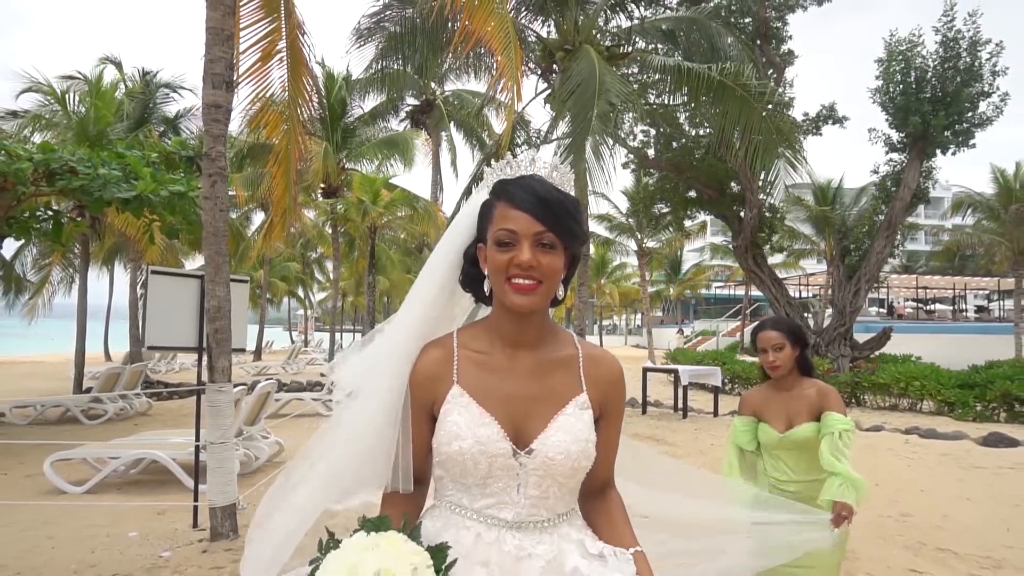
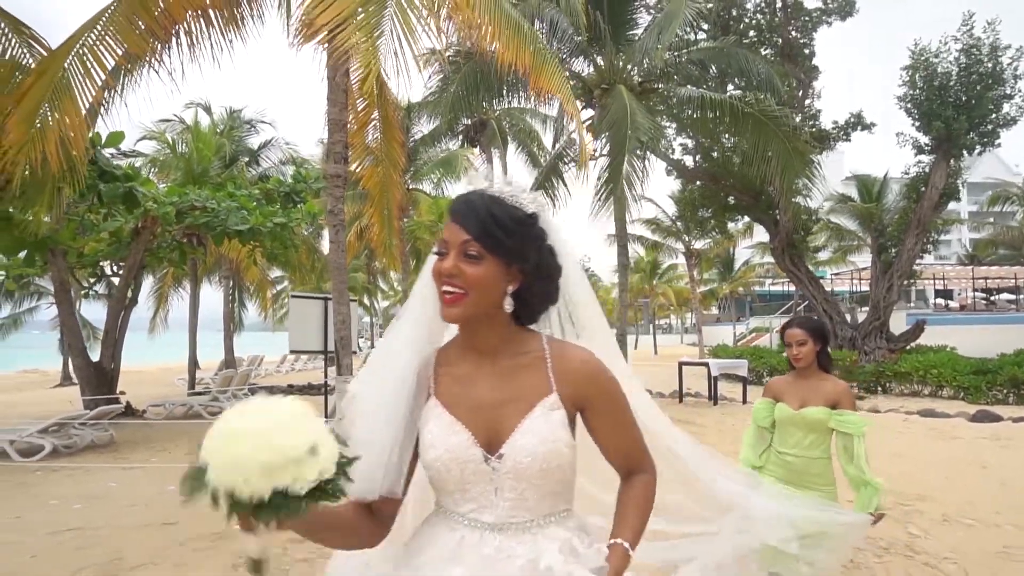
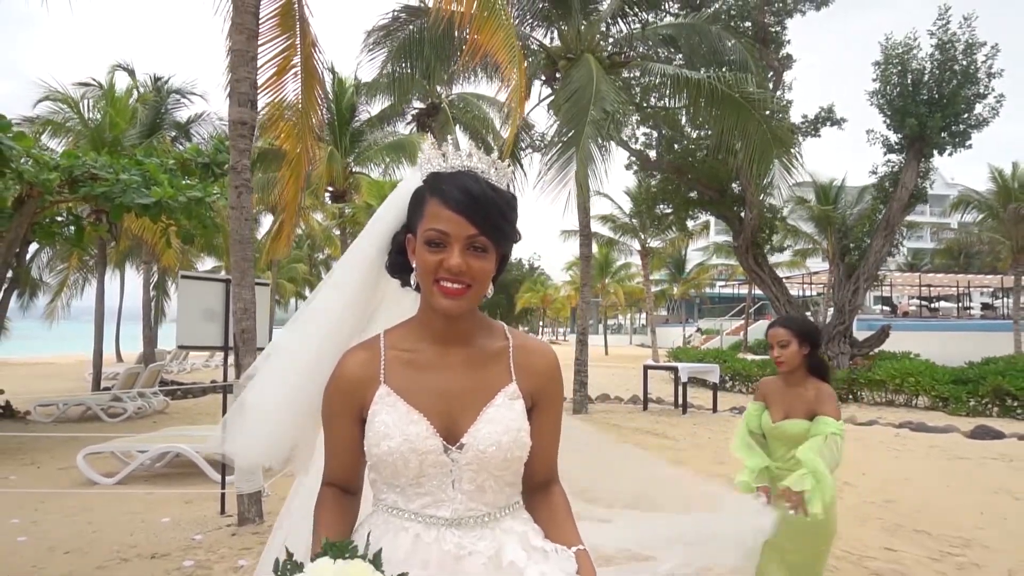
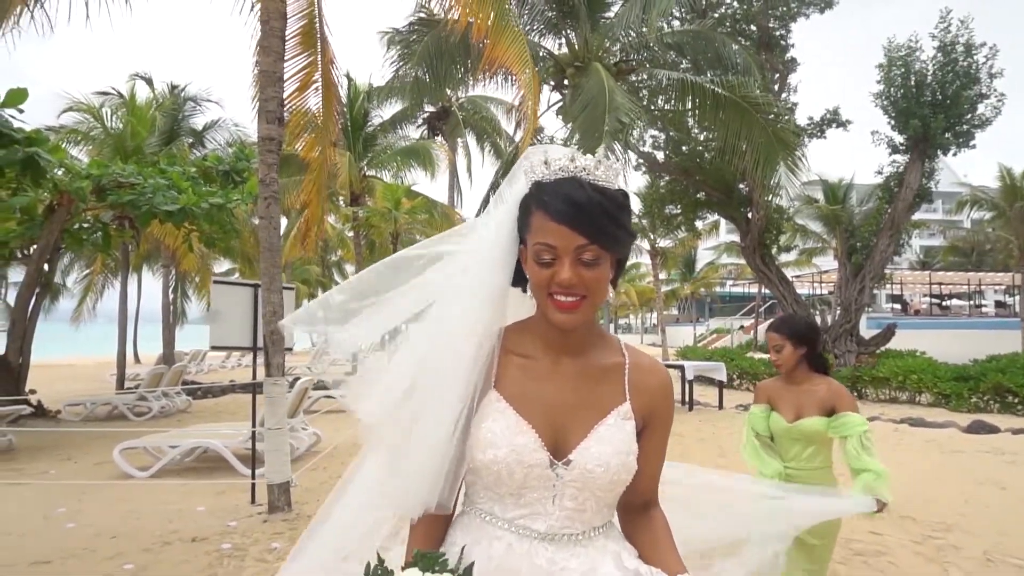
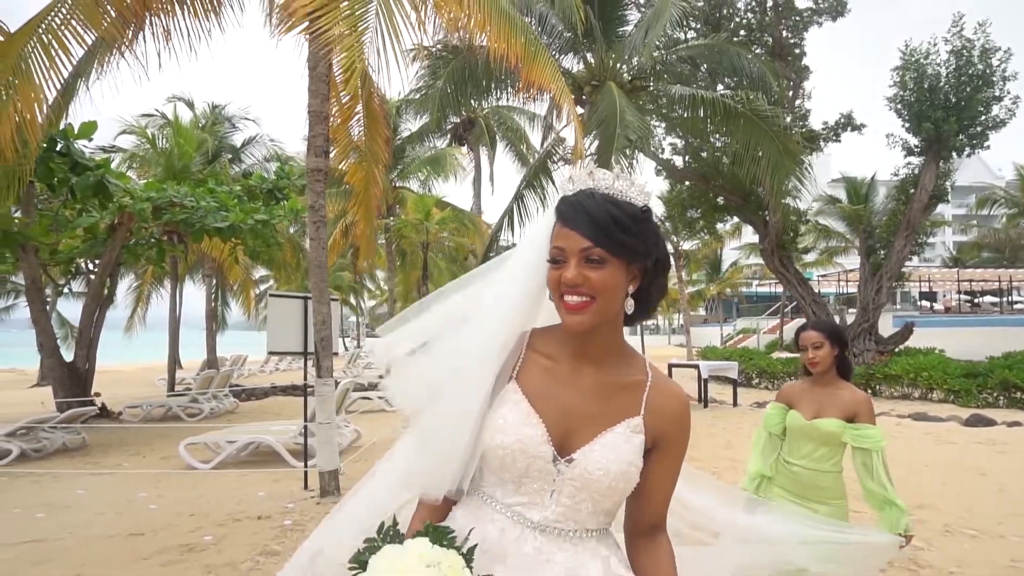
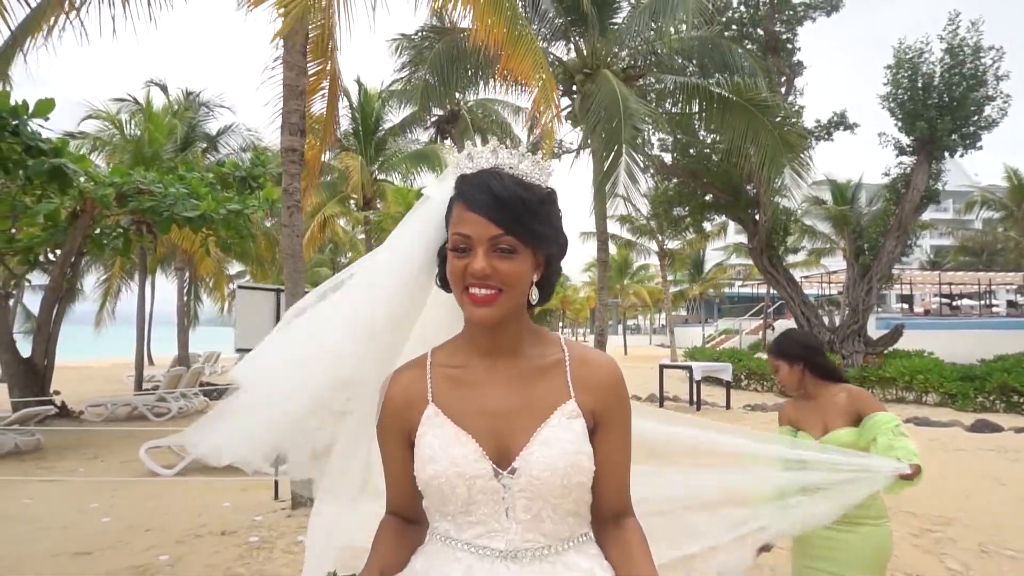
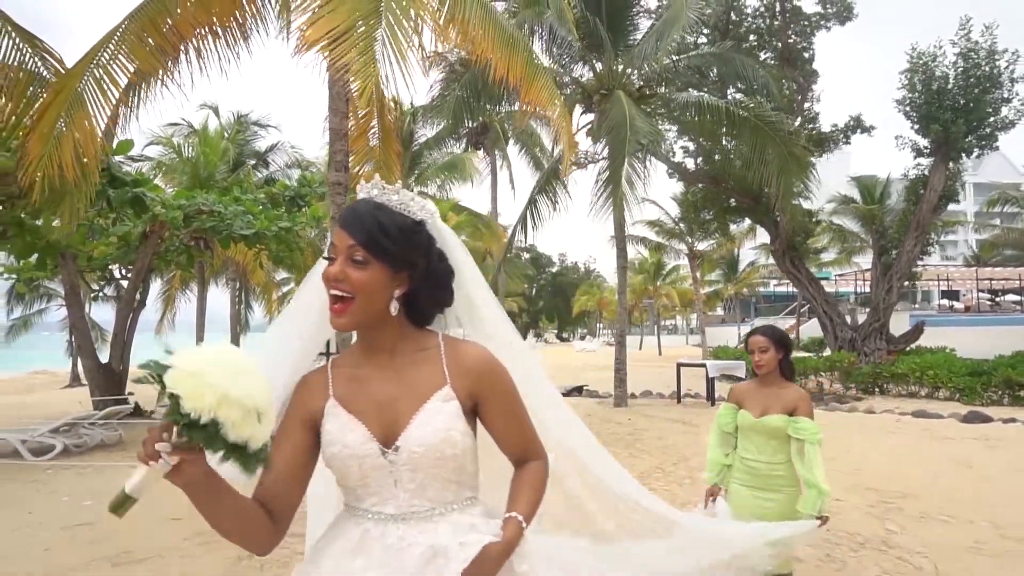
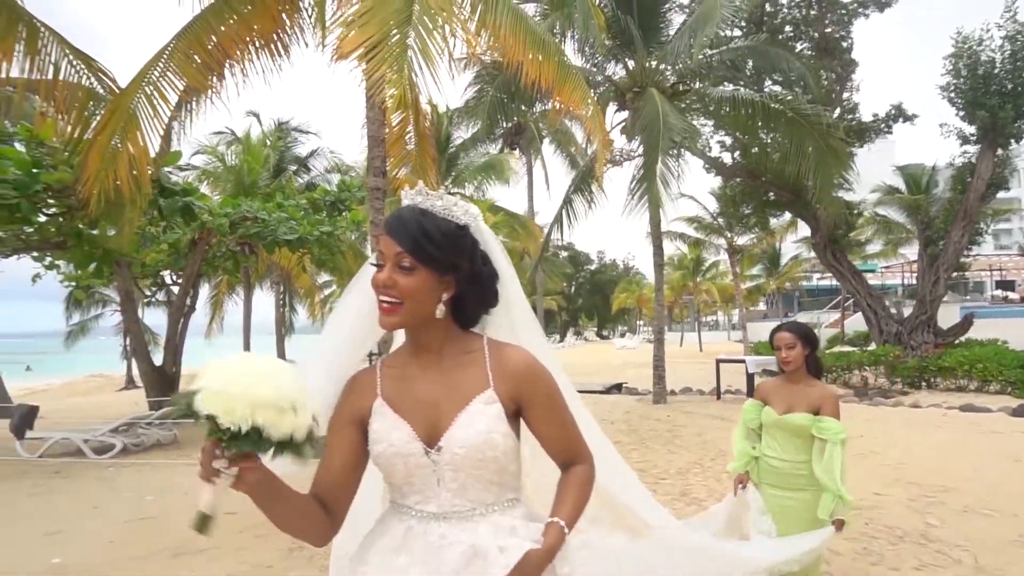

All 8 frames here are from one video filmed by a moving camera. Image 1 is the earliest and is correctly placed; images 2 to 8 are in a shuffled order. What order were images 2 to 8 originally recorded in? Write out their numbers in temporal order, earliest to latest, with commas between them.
3, 4, 6, 5, 2, 7, 8
